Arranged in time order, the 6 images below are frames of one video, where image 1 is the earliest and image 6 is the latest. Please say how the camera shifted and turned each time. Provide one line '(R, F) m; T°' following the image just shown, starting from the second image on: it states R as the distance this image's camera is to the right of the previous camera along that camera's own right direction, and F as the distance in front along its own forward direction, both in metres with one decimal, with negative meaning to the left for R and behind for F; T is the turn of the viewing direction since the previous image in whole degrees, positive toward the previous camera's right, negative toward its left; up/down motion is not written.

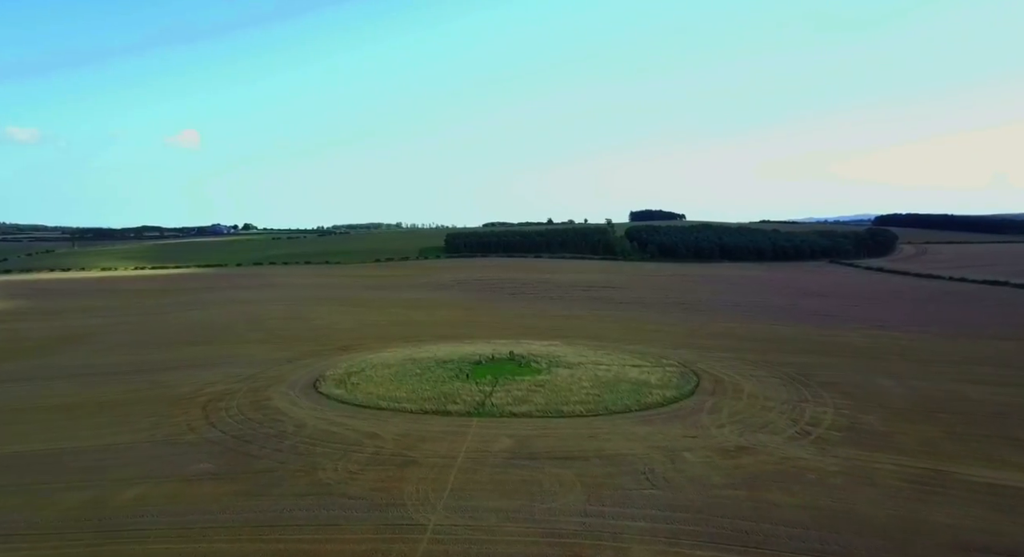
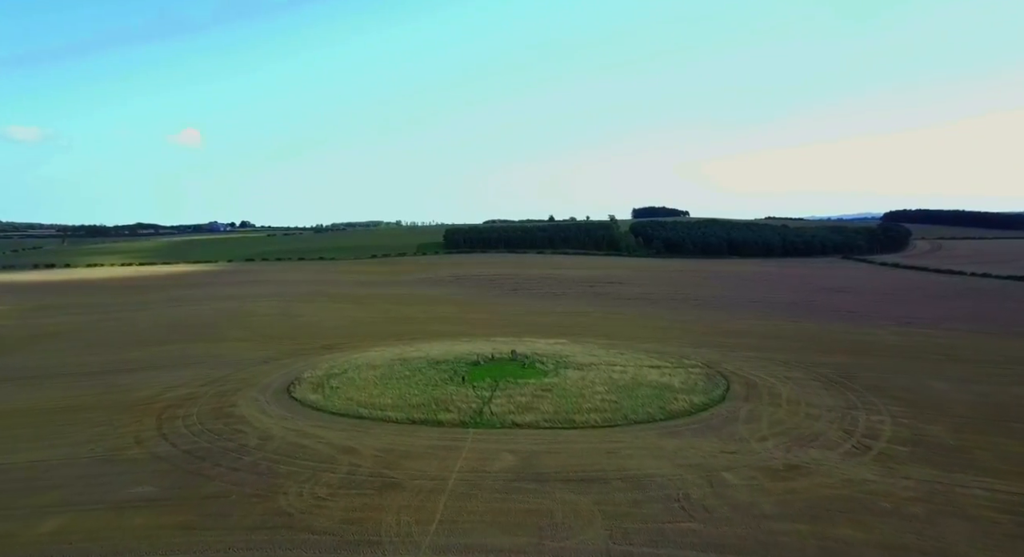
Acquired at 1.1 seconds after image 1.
(-0.1, +3.3) m; 0°
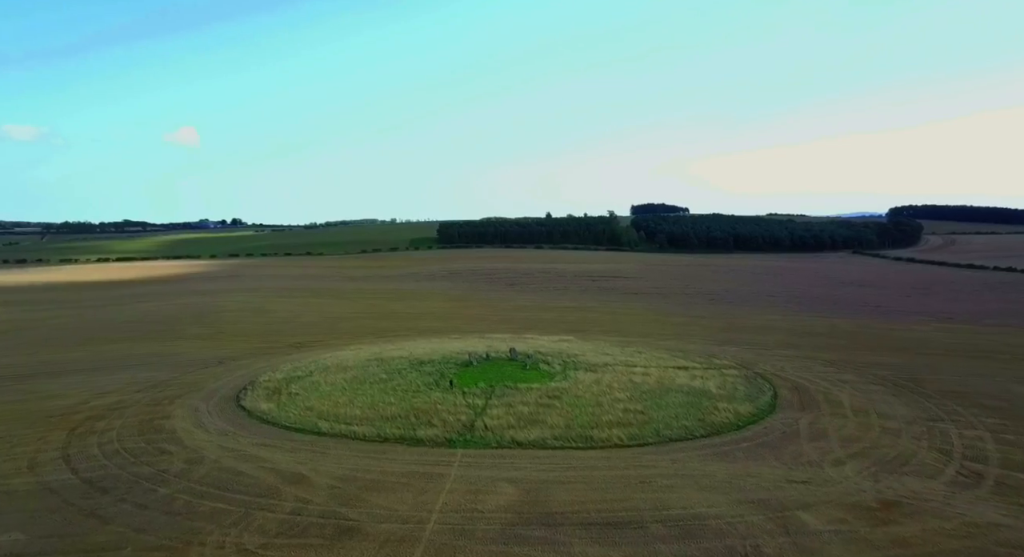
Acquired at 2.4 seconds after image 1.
(-0.1, +4.2) m; 0°
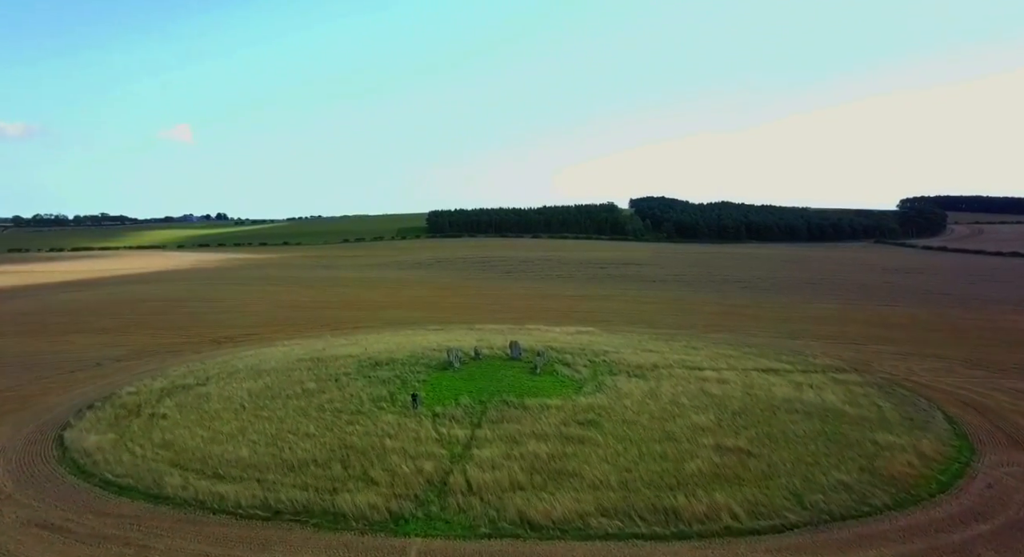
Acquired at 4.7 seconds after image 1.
(-0.2, +7.2) m; +1°
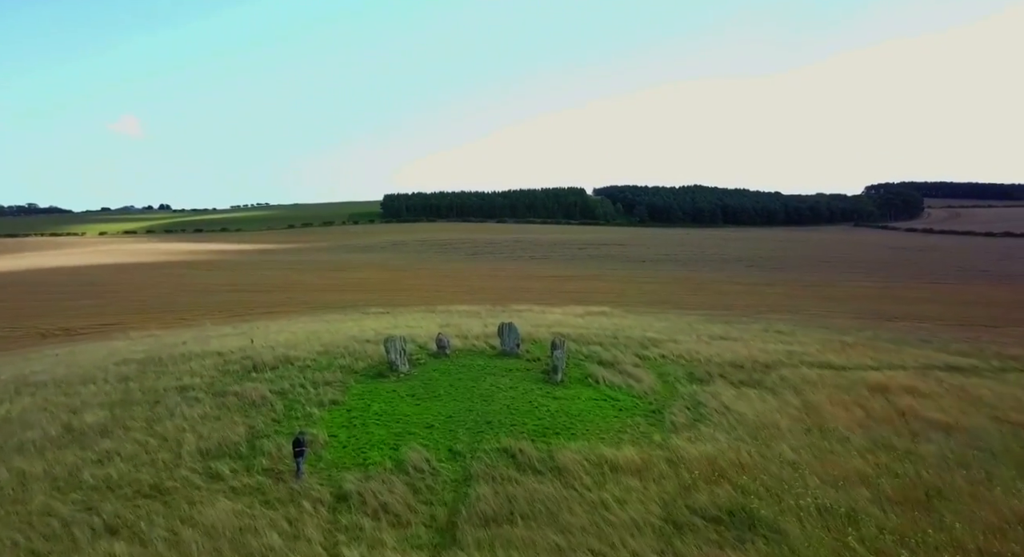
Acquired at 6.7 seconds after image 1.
(-0.4, +6.5) m; +4°
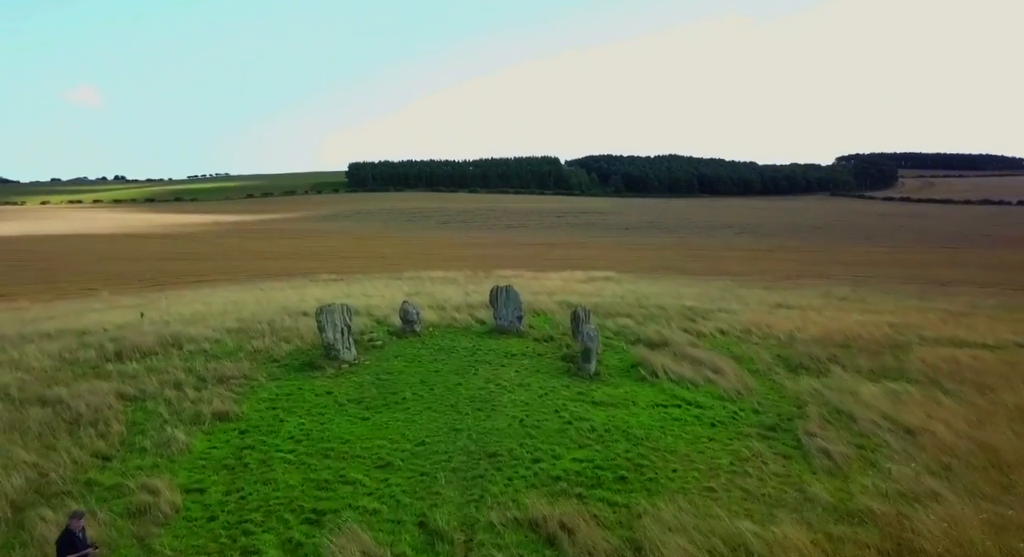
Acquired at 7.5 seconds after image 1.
(-0.3, +2.7) m; +3°
